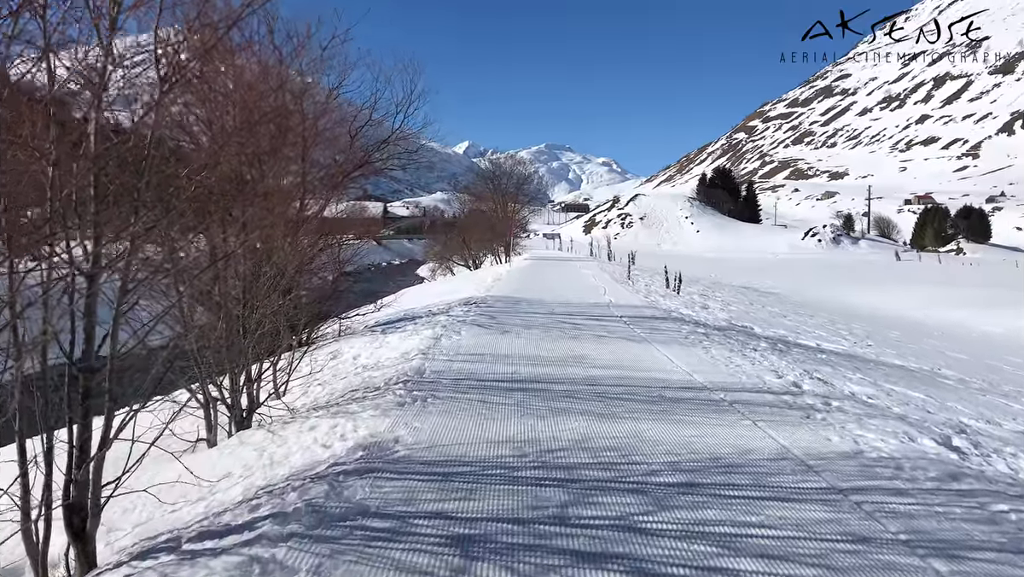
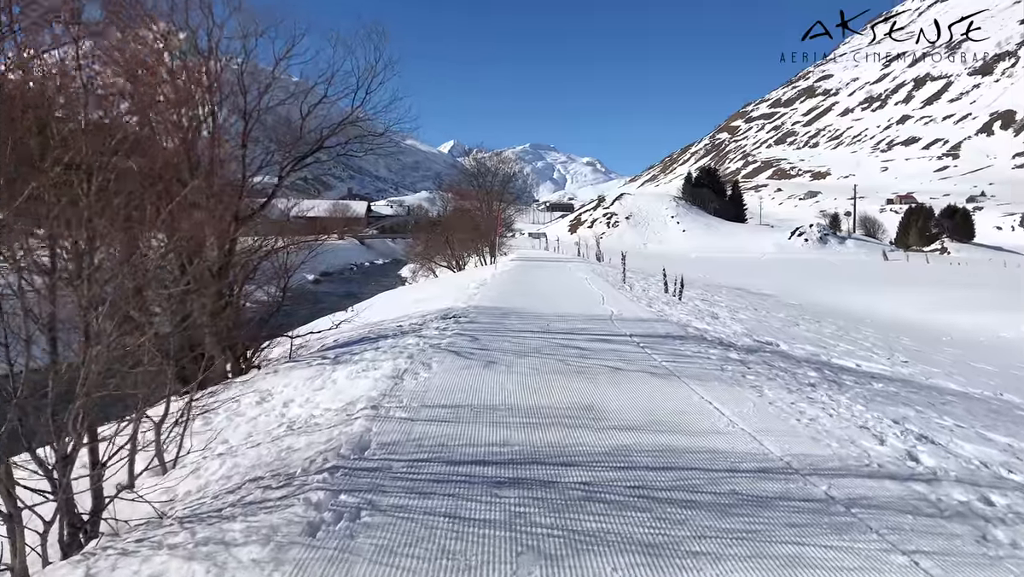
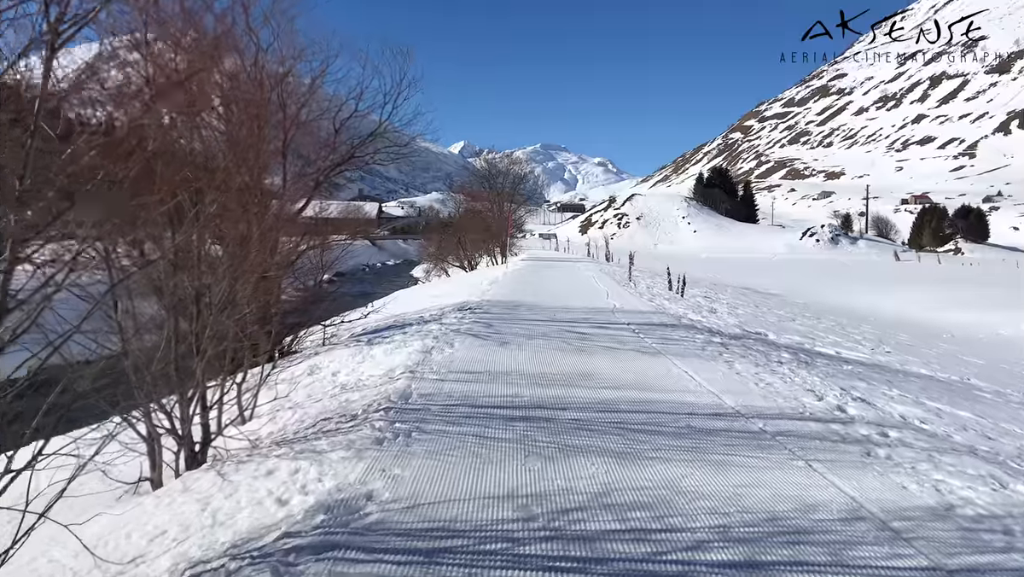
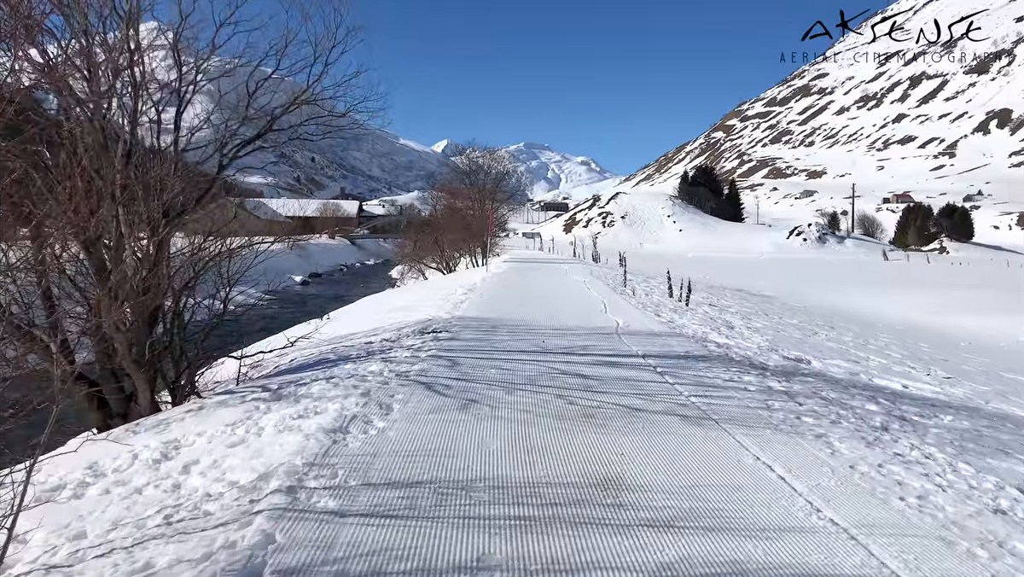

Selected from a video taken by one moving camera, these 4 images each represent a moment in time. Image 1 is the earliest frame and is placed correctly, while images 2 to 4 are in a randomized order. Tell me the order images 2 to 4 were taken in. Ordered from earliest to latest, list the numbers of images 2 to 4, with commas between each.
3, 2, 4
